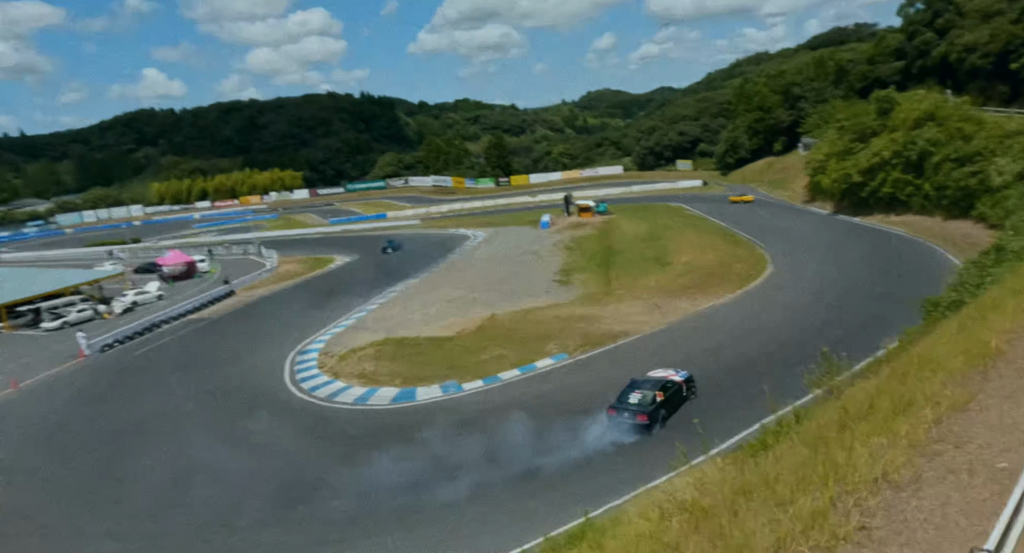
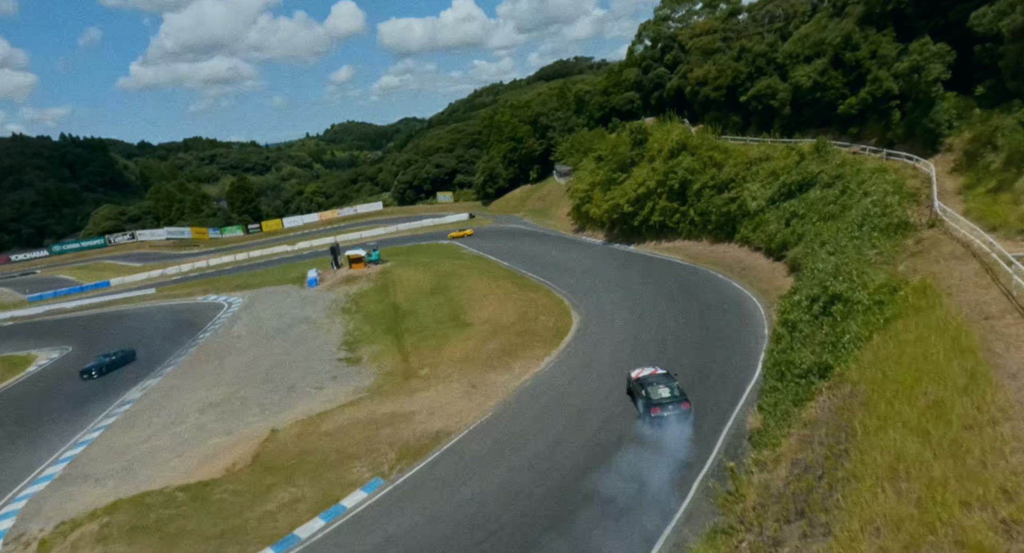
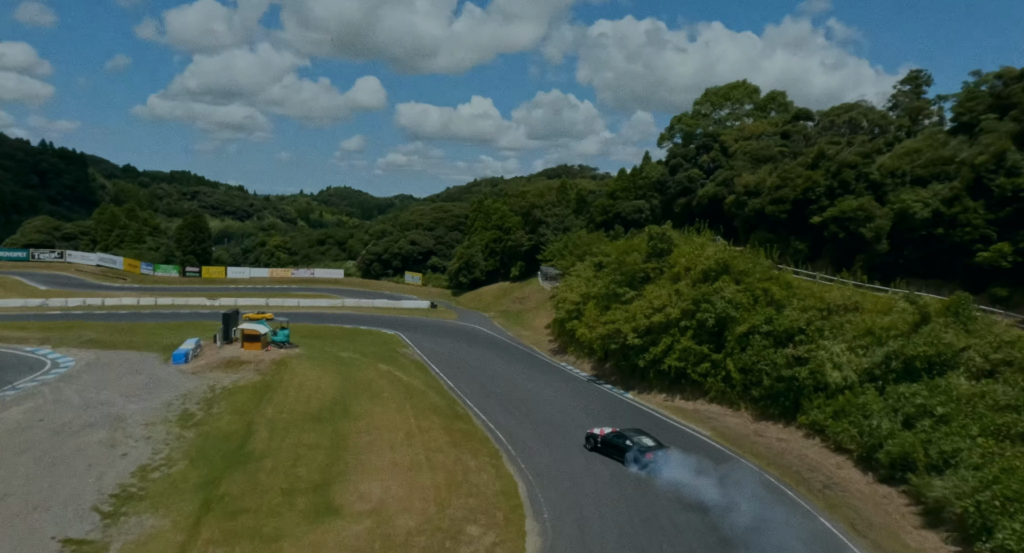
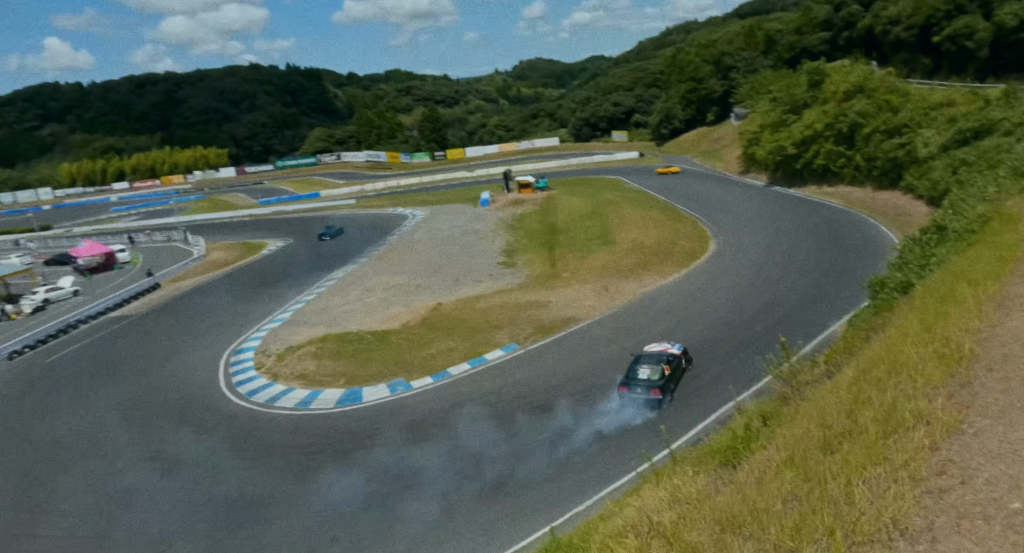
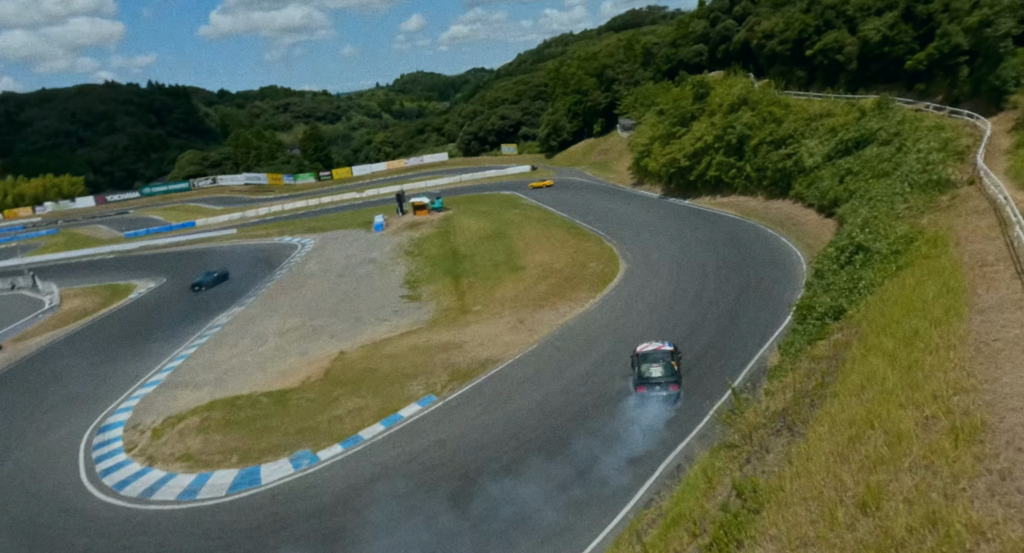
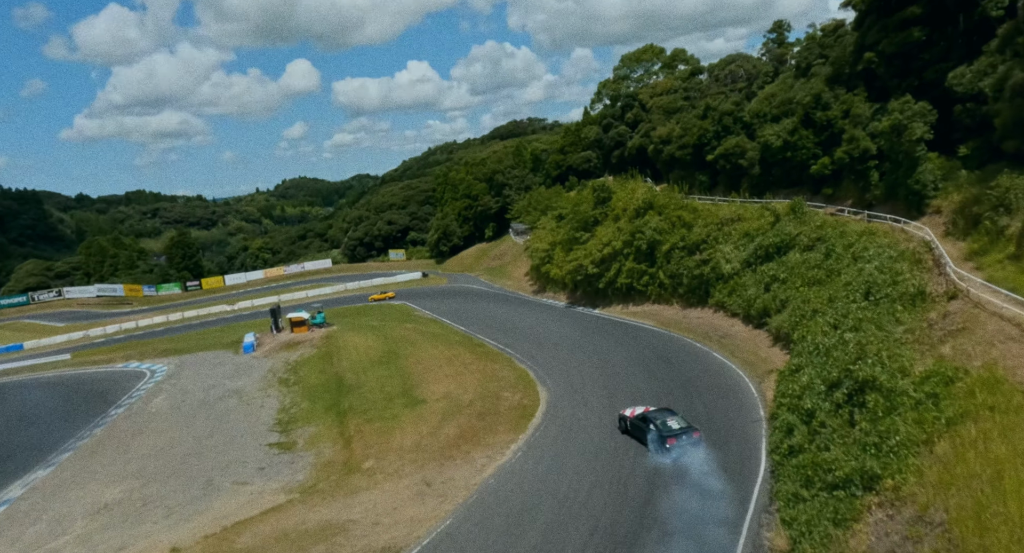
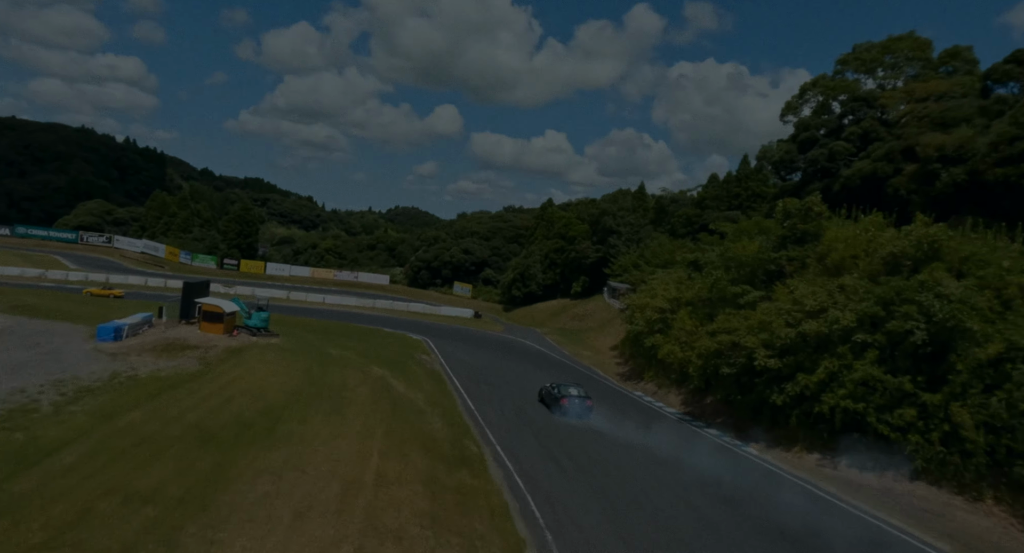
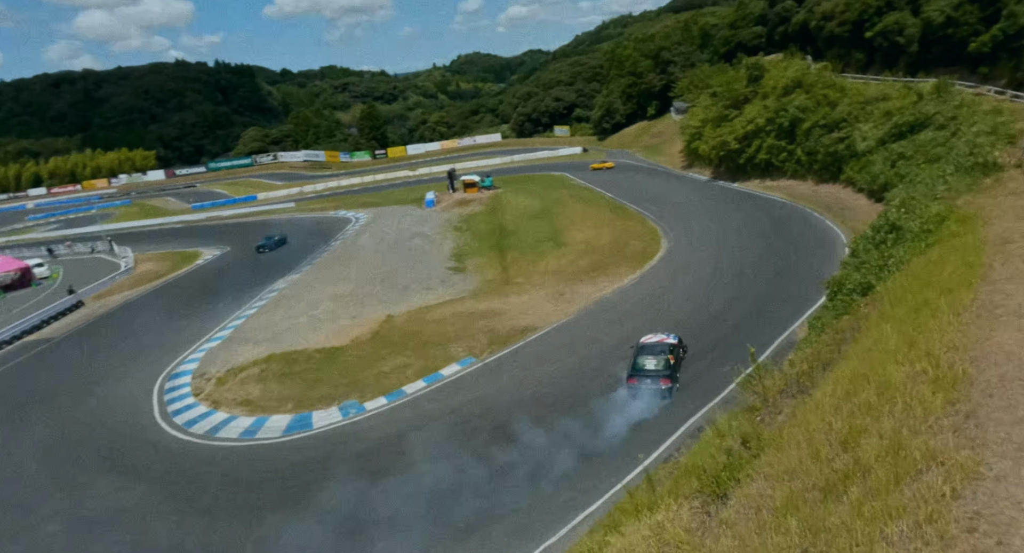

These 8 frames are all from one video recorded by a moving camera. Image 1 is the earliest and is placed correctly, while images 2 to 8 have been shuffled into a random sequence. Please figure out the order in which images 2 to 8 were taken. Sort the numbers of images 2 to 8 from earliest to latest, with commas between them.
4, 8, 5, 2, 6, 3, 7
